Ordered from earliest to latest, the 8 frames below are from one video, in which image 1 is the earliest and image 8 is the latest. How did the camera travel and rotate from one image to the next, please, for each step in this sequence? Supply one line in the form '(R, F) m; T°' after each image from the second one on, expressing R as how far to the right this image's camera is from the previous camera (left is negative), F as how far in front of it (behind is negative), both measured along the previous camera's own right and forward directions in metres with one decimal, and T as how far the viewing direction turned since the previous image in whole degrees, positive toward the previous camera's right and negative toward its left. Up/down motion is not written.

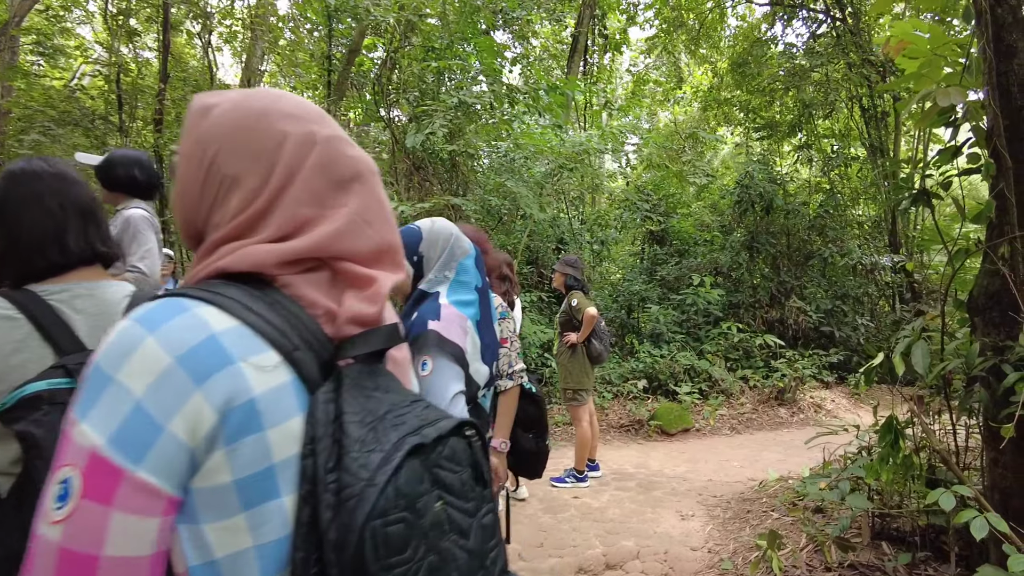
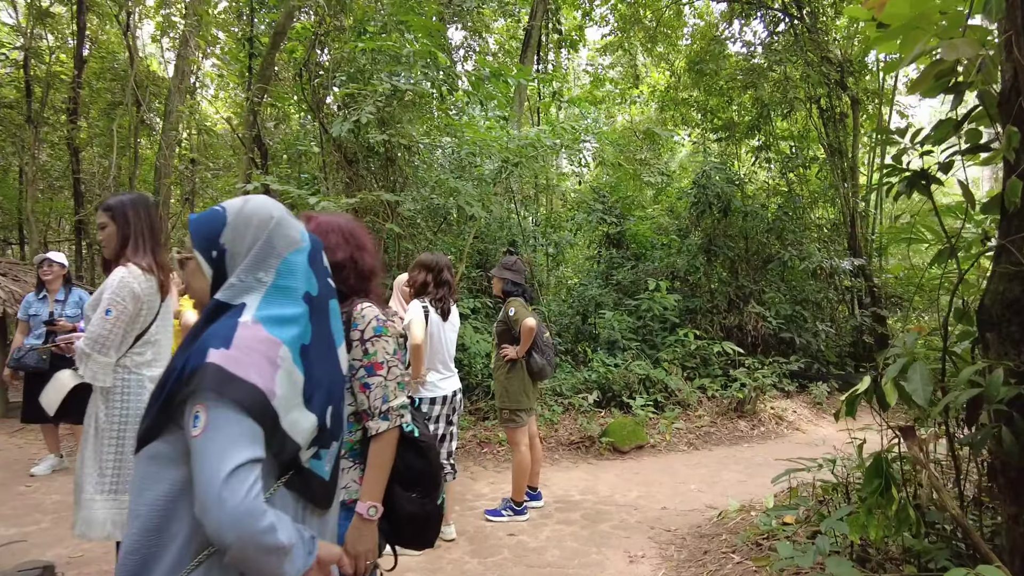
(+0.2, +0.4) m; +3°
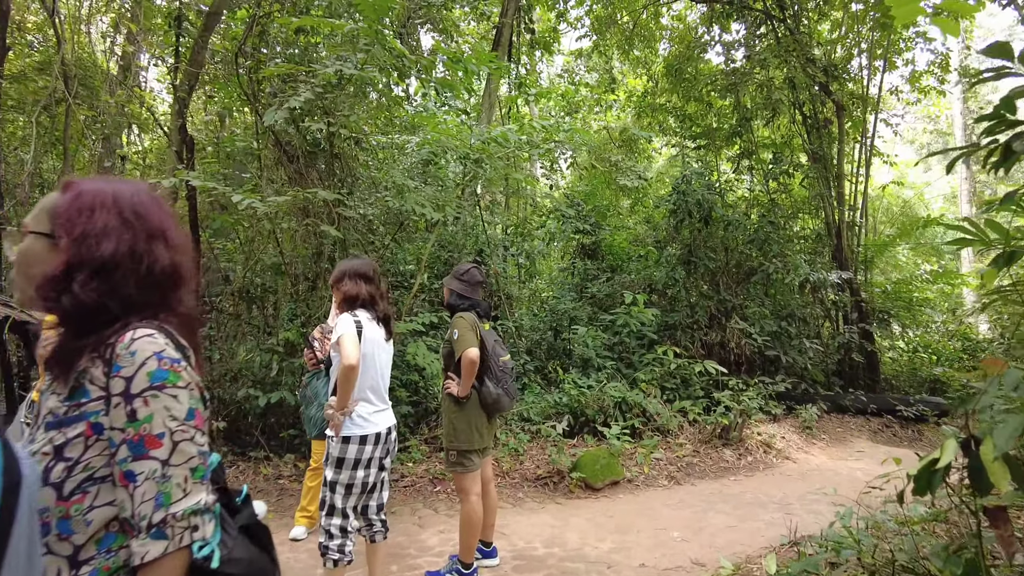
(+0.1, +0.5) m; +2°
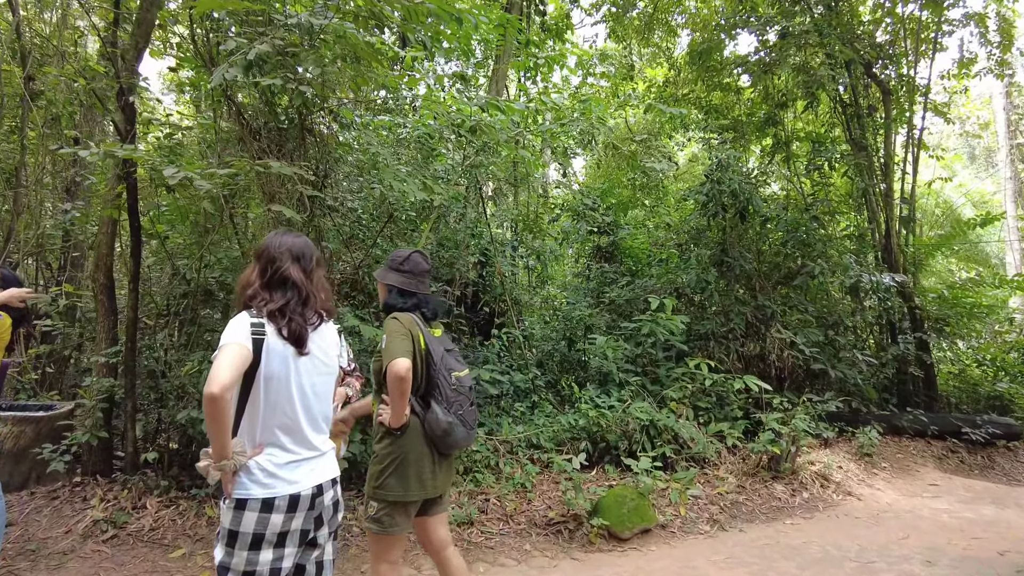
(0.0, +0.8) m; -1°
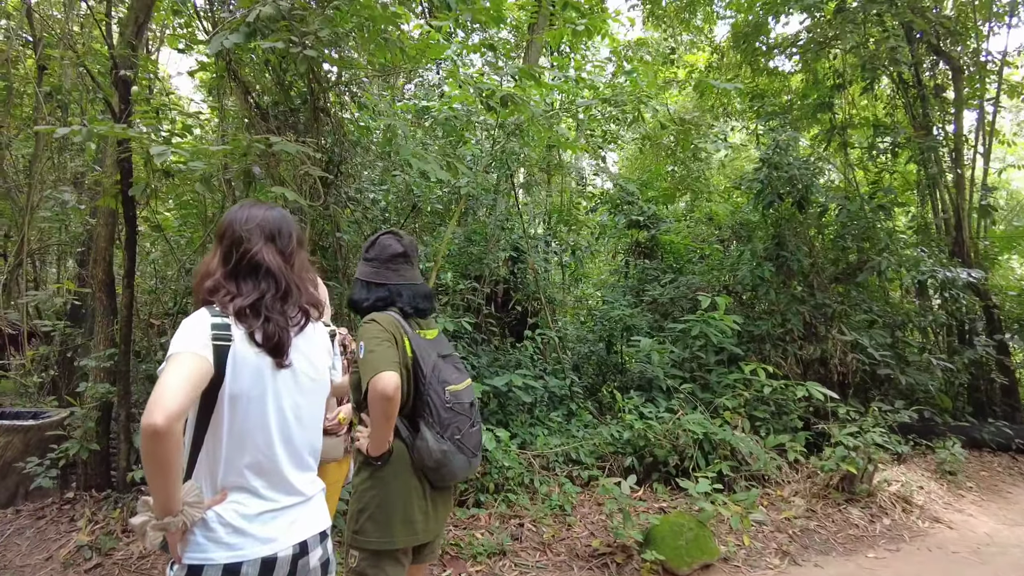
(0.0, +0.4) m; -3°
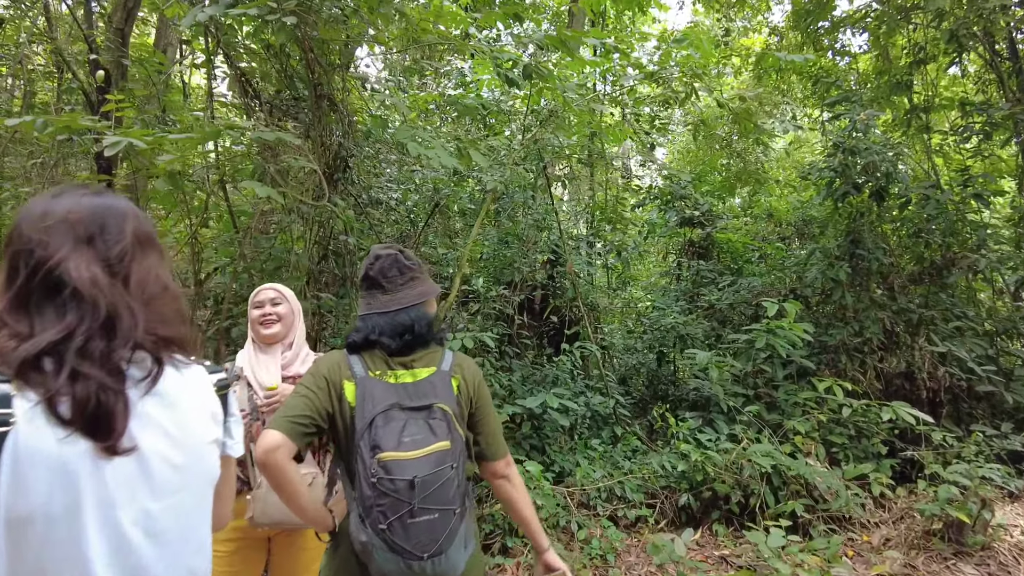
(+0.1, +0.5) m; -4°
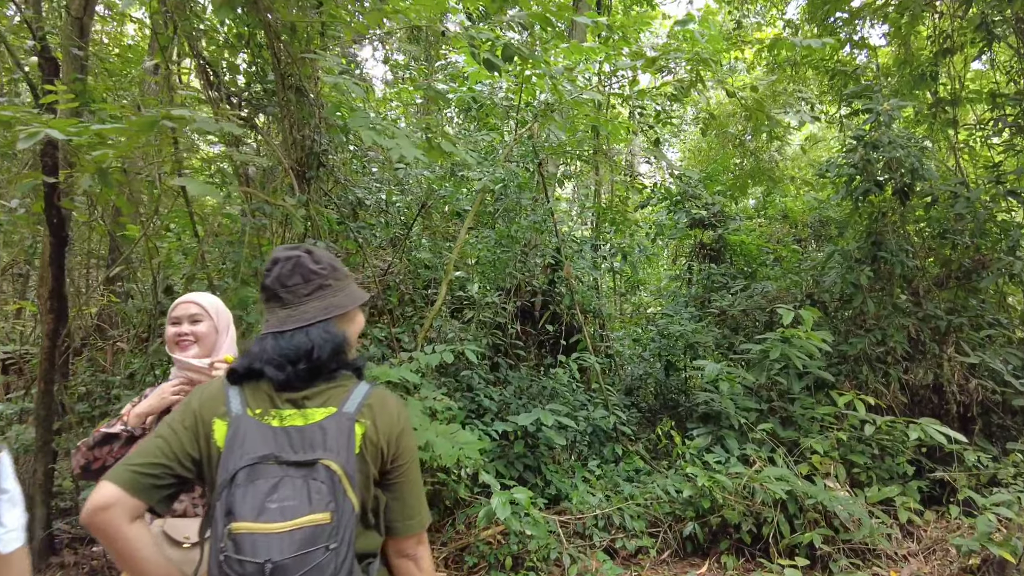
(+0.1, +0.3) m; -1°
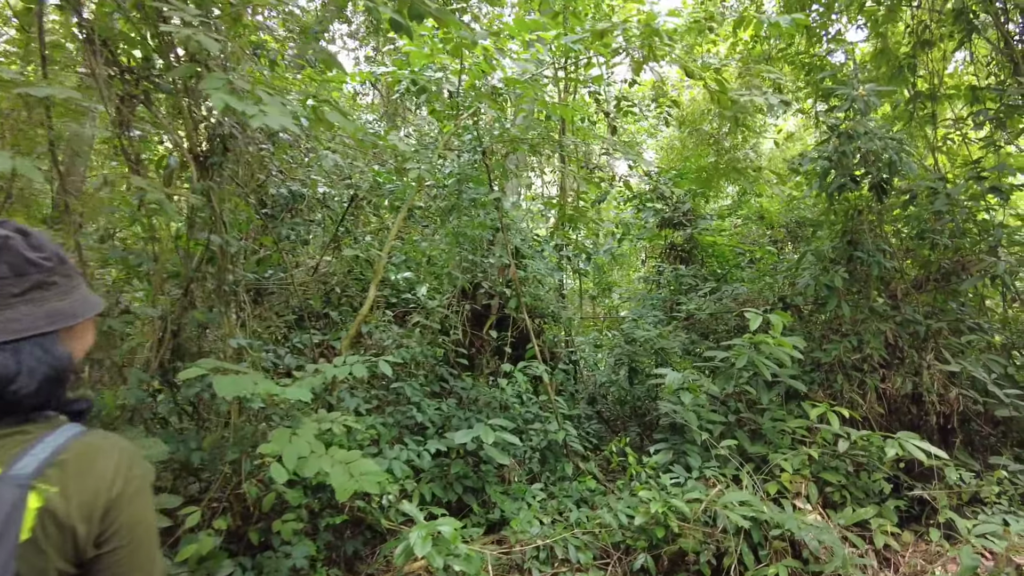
(+0.2, +0.3) m; +1°
